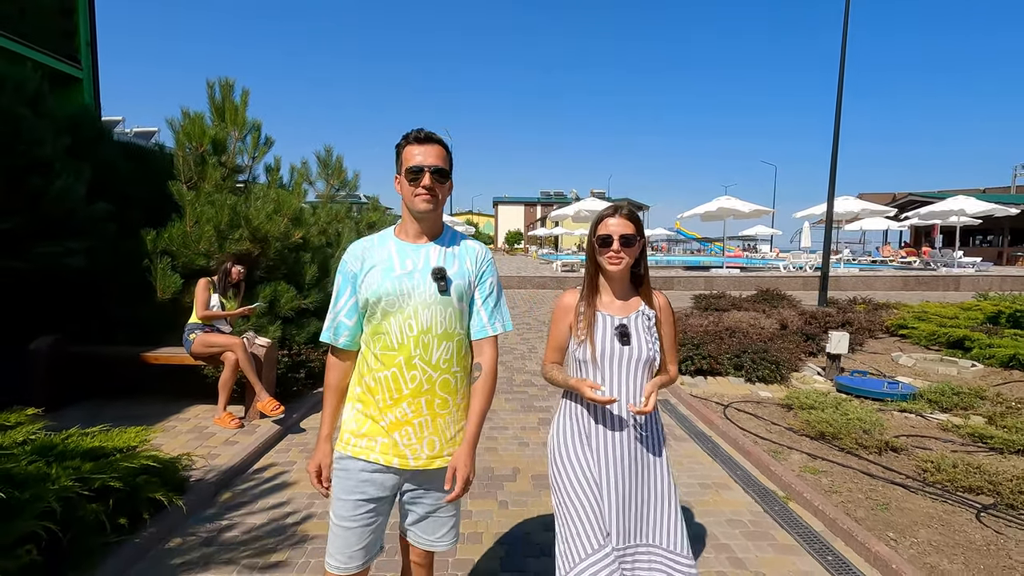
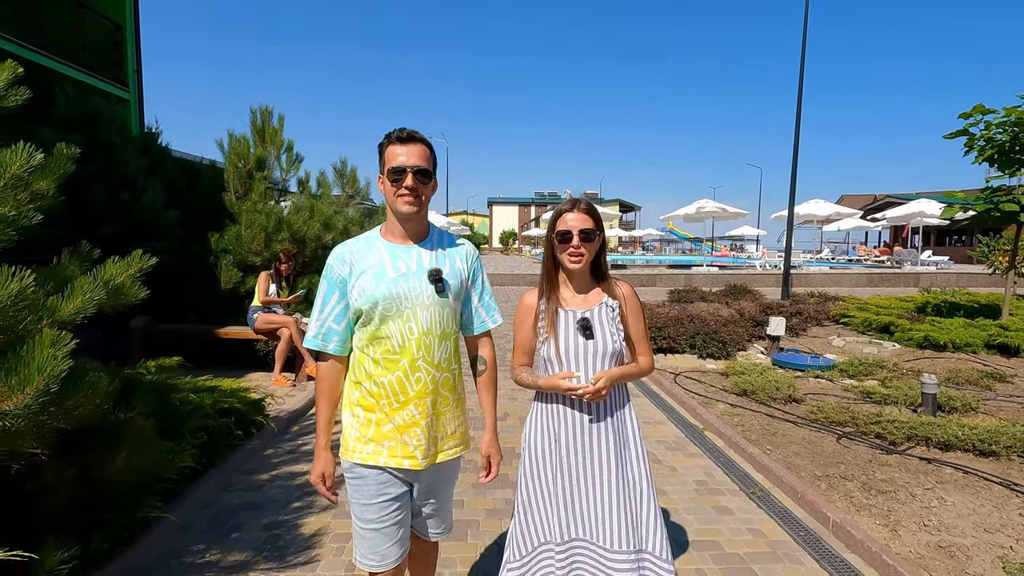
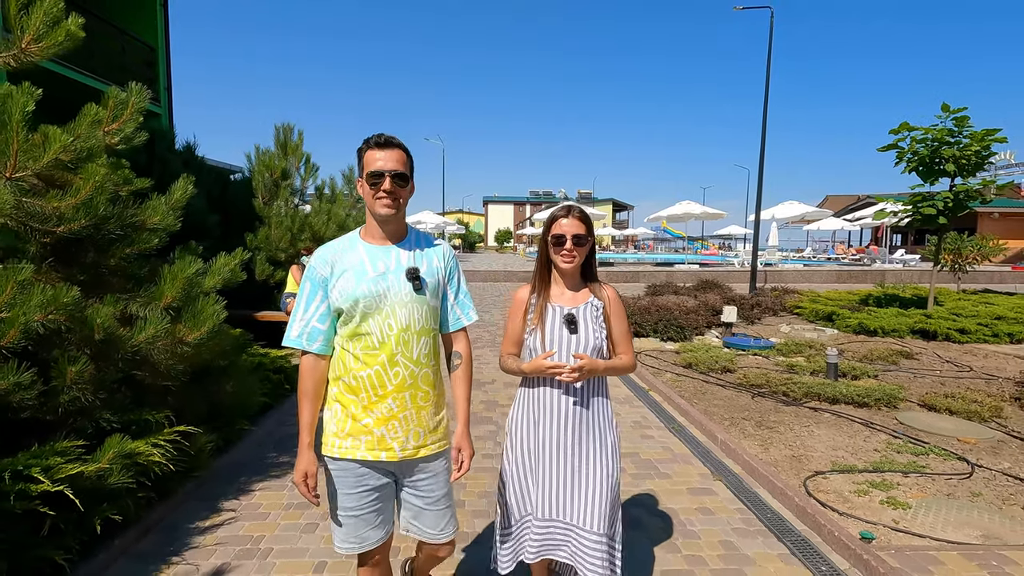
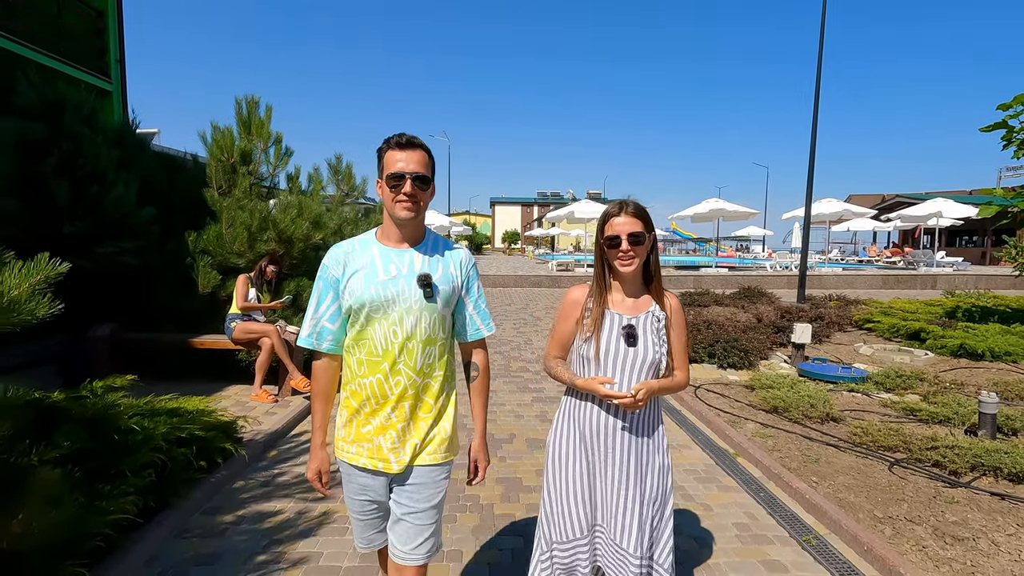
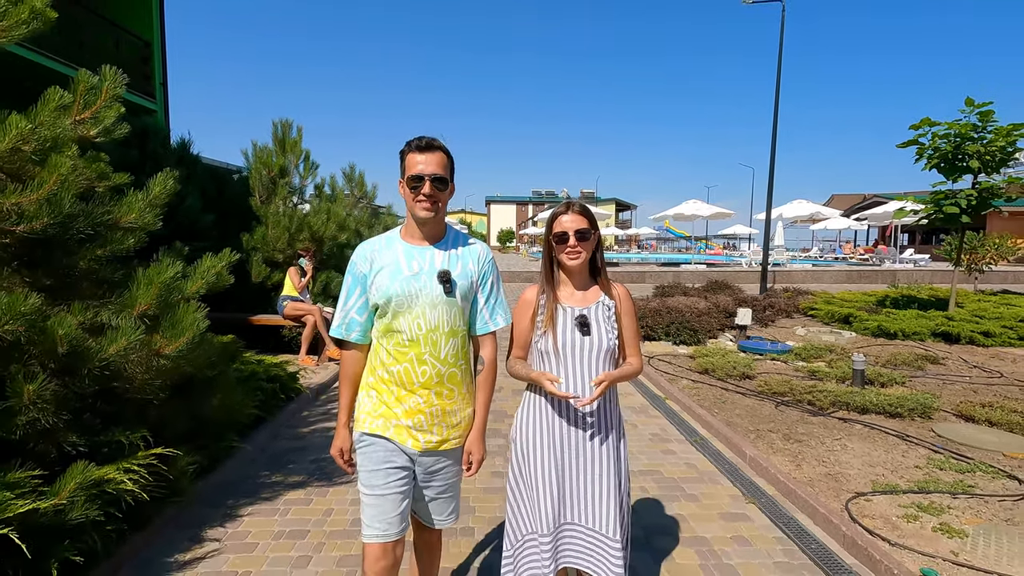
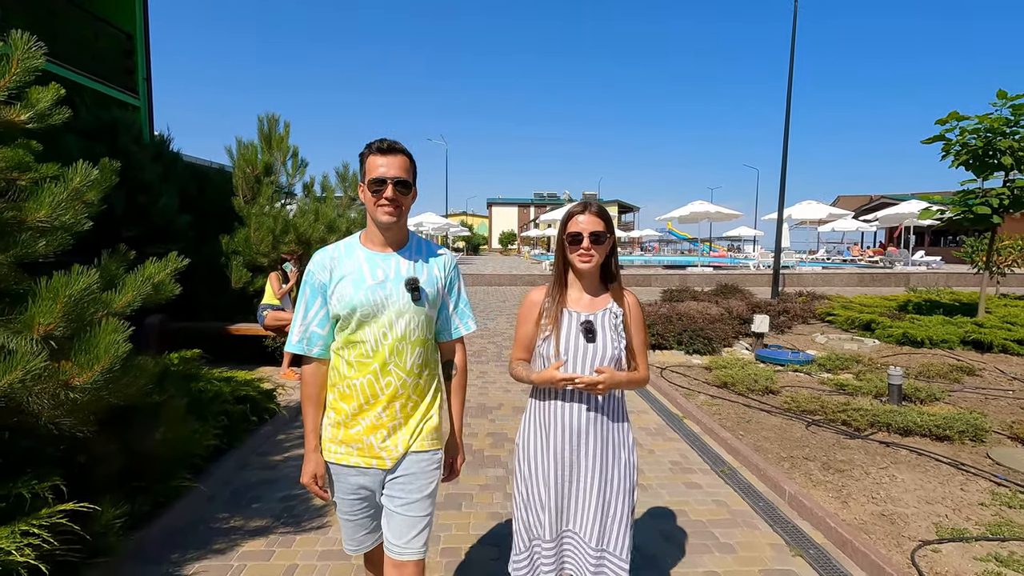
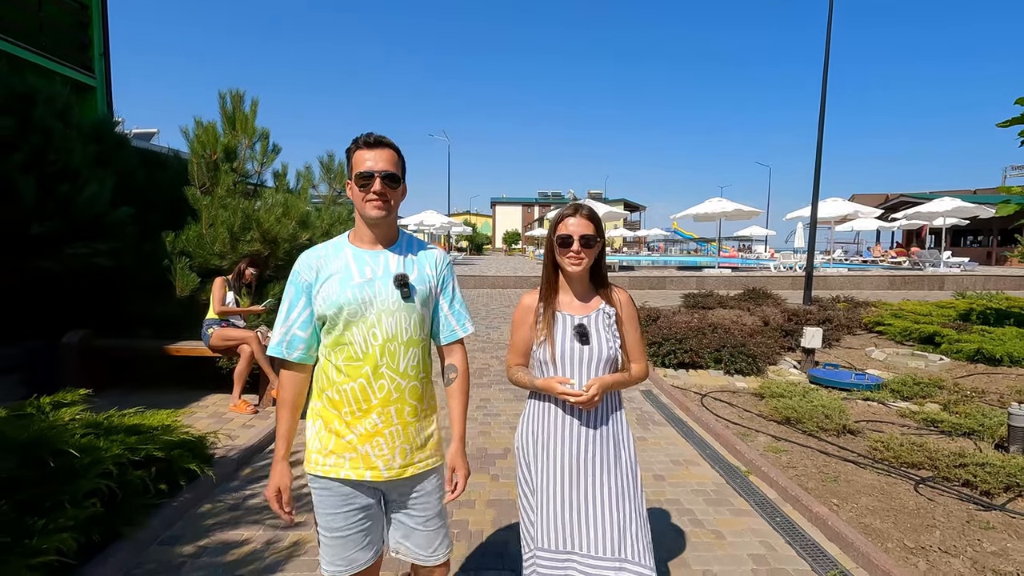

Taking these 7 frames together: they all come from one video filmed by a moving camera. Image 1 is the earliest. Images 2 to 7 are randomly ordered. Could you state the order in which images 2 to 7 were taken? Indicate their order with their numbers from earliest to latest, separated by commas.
7, 4, 2, 6, 5, 3
